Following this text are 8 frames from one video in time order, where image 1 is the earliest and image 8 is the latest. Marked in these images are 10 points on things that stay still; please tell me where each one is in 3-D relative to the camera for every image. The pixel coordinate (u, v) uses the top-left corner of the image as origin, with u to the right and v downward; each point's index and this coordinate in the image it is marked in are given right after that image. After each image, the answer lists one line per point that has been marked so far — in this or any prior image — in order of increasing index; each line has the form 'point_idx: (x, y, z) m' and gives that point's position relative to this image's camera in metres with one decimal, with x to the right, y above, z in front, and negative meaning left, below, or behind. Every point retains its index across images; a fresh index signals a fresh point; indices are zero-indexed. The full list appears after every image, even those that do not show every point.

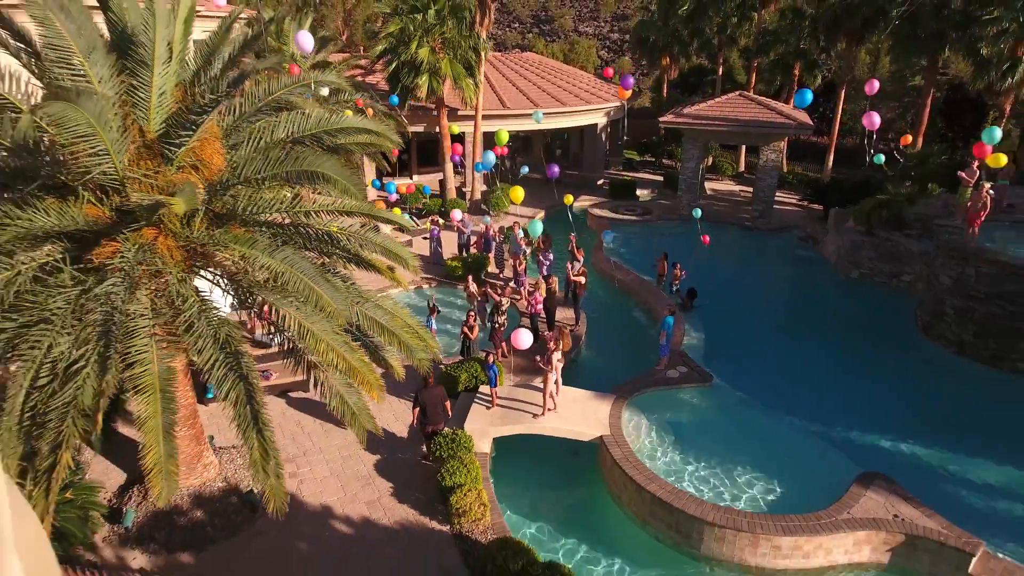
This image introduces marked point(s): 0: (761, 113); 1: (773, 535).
0: (+8.8, +6.1, +19.7) m
1: (+3.5, -3.3, +7.4) m
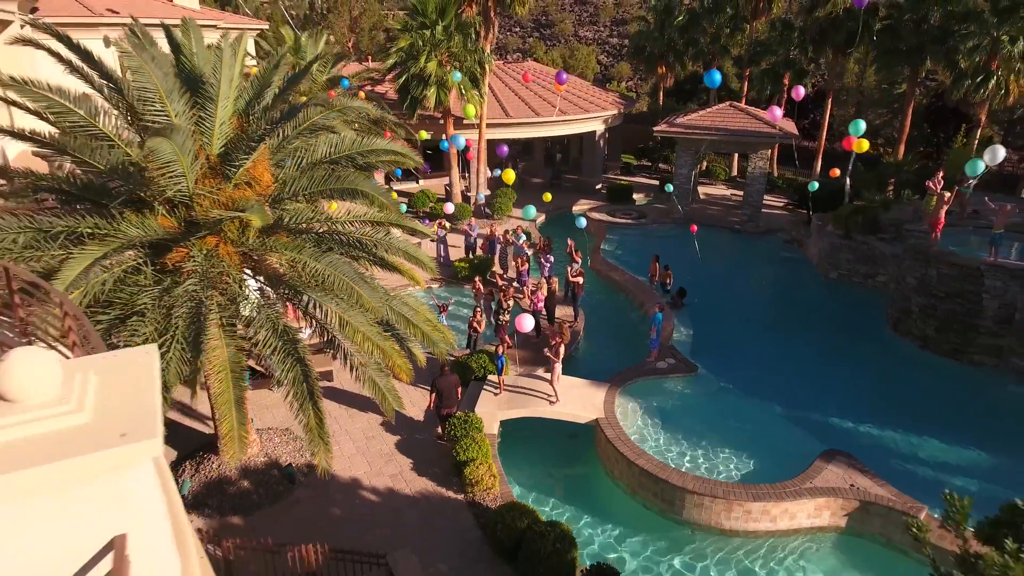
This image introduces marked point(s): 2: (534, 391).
0: (+8.9, +6.1, +20.9) m
1: (+3.6, -3.3, +8.6) m
2: (+0.6, -2.1, +11.3) m
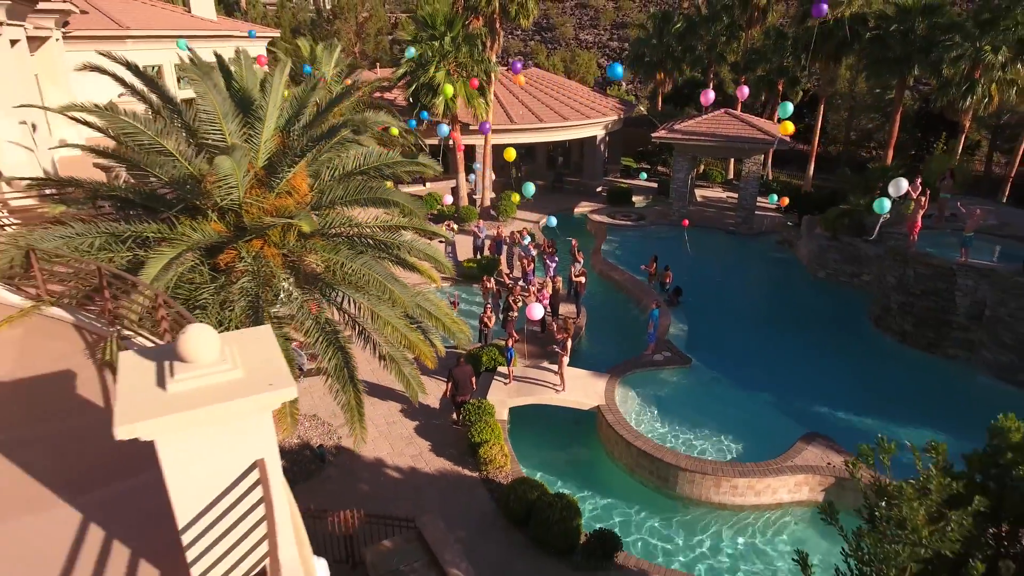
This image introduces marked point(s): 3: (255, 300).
0: (+9.1, +6.2, +21.9) m
1: (+3.8, -3.2, +9.6) m
2: (+0.7, -2.1, +12.2) m
3: (-3.6, -0.1, +8.0) m
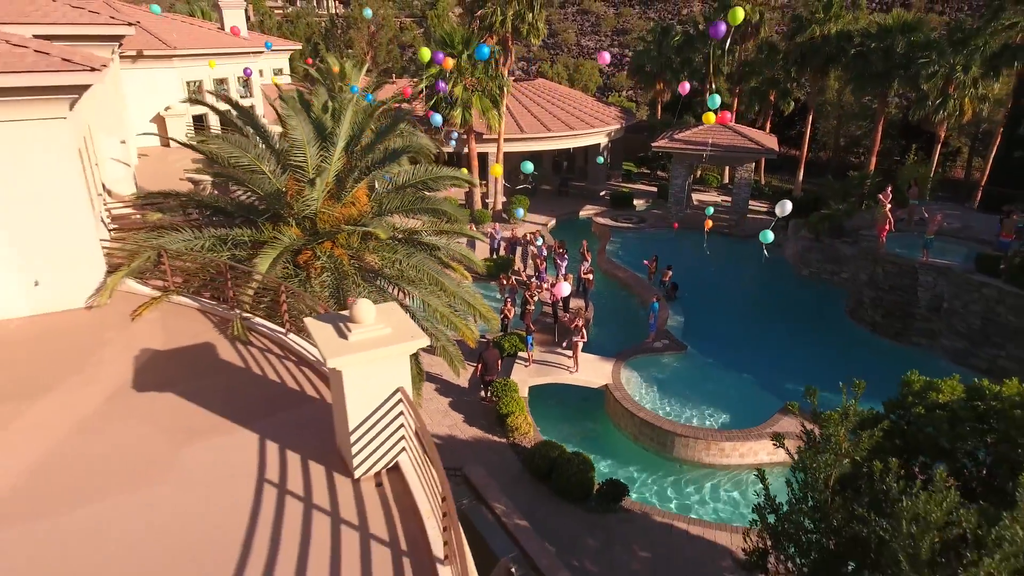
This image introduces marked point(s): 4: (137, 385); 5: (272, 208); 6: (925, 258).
0: (+9.5, +6.3, +23.8) m
1: (+4.3, -3.1, +11.5) m
2: (+1.2, -1.9, +14.1) m
3: (-3.1, 0.0, +9.9) m
4: (-4.7, -1.2, +7.2) m
5: (-4.5, +1.6, +10.6) m
6: (+11.3, +0.8, +15.3) m
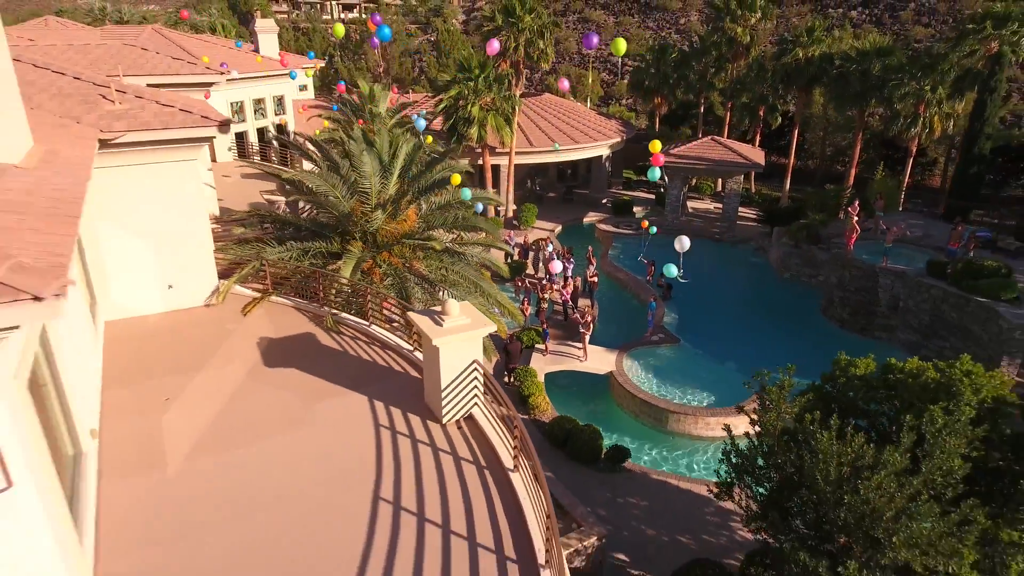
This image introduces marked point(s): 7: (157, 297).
0: (+10.0, +6.3, +26.2) m
1: (+4.8, -3.2, +13.9) m
2: (+1.8, -2.0, +16.5) m
3: (-2.6, 0.0, +12.3) m
4: (-4.2, -1.2, +9.6) m
5: (-3.9, +1.5, +13.0) m
6: (+11.8, +0.7, +17.7) m
7: (-7.0, -0.2, +10.9) m
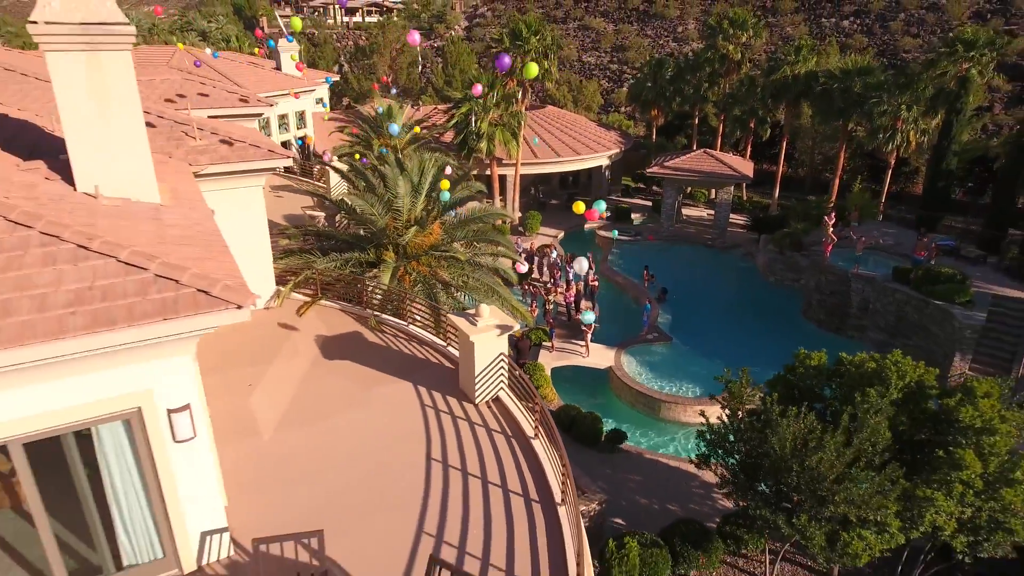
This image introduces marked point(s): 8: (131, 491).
0: (+10.4, +6.1, +28.2) m
1: (+5.1, -3.3, +15.9) m
2: (+2.1, -2.1, +18.5) m
3: (-2.3, -0.1, +14.2) m
4: (-3.8, -1.4, +11.5) m
5: (-3.6, +1.4, +15.0) m
6: (+12.1, +0.6, +19.7) m
7: (-6.6, -0.3, +12.9) m
8: (-4.3, -2.3, +6.4) m
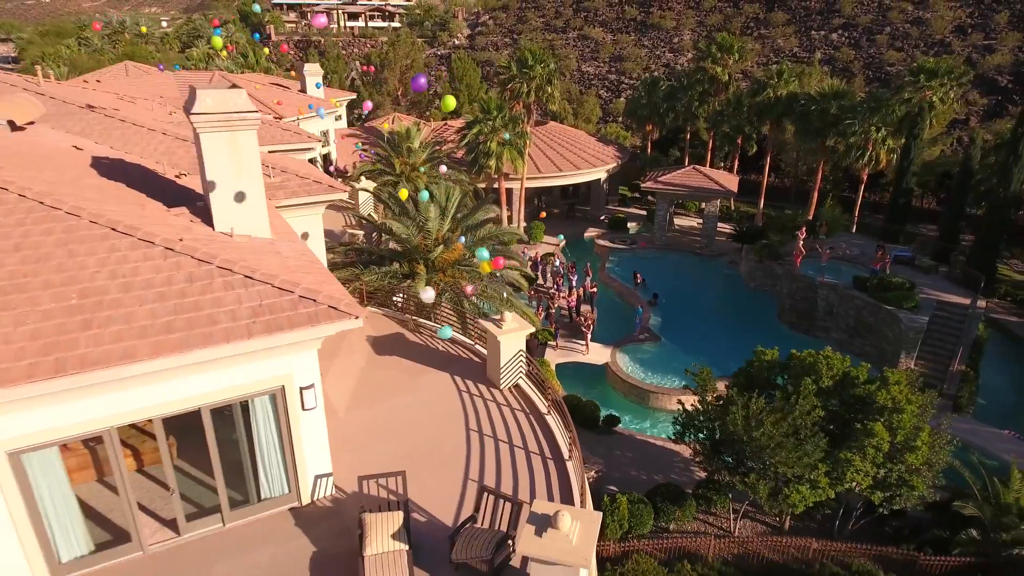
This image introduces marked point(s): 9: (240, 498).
0: (+10.7, +5.9, +31.0) m
1: (+5.5, -3.5, +18.7) m
2: (+2.5, -2.4, +21.3) m
3: (-1.9, -0.4, +17.0) m
4: (-3.5, -1.6, +14.3) m
5: (-3.2, +1.1, +17.8) m
6: (+12.5, +0.4, +22.5) m
7: (-6.2, -0.6, +15.7) m
8: (-4.0, -2.5, +9.2) m
9: (-4.5, -3.5, +9.3) m
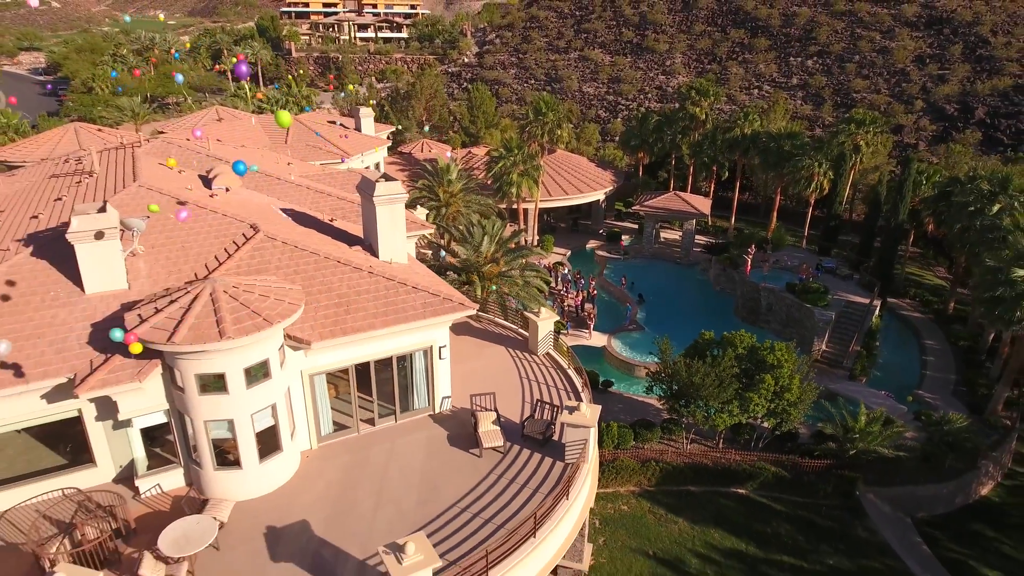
0: (+11.9, +5.7, +38.7) m
1: (+6.7, -3.7, +26.4) m
2: (+3.6, -2.5, +29.0) m
3: (-0.7, -0.5, +24.8) m
4: (-2.3, -1.8, +22.1) m
5: (-2.0, +1.0, +25.5) m
6: (+13.7, +0.2, +30.3) m
7: (-5.0, -0.7, +23.4) m
8: (-2.7, -2.7, +16.9) m
9: (-3.3, -3.6, +17.0) m
